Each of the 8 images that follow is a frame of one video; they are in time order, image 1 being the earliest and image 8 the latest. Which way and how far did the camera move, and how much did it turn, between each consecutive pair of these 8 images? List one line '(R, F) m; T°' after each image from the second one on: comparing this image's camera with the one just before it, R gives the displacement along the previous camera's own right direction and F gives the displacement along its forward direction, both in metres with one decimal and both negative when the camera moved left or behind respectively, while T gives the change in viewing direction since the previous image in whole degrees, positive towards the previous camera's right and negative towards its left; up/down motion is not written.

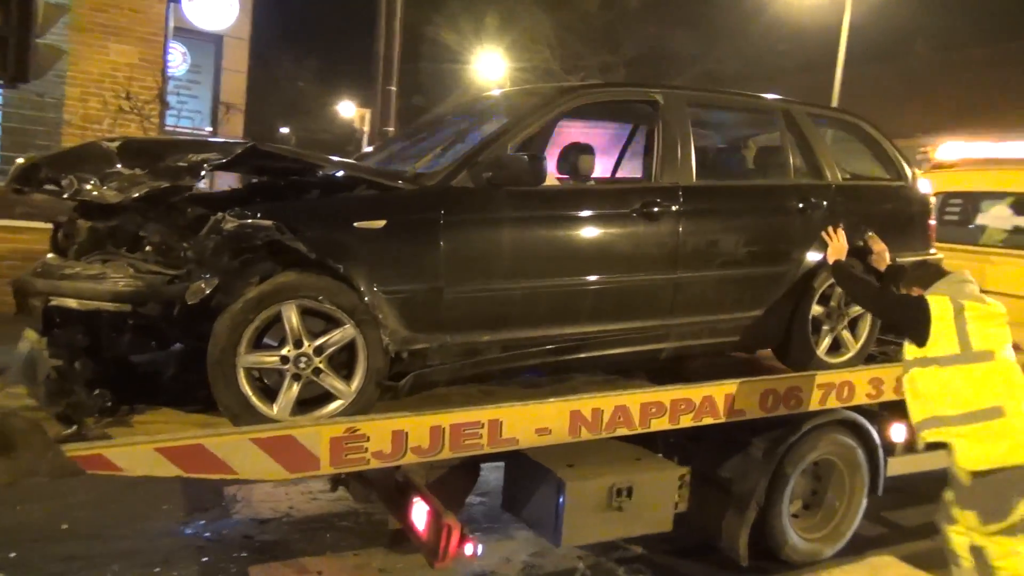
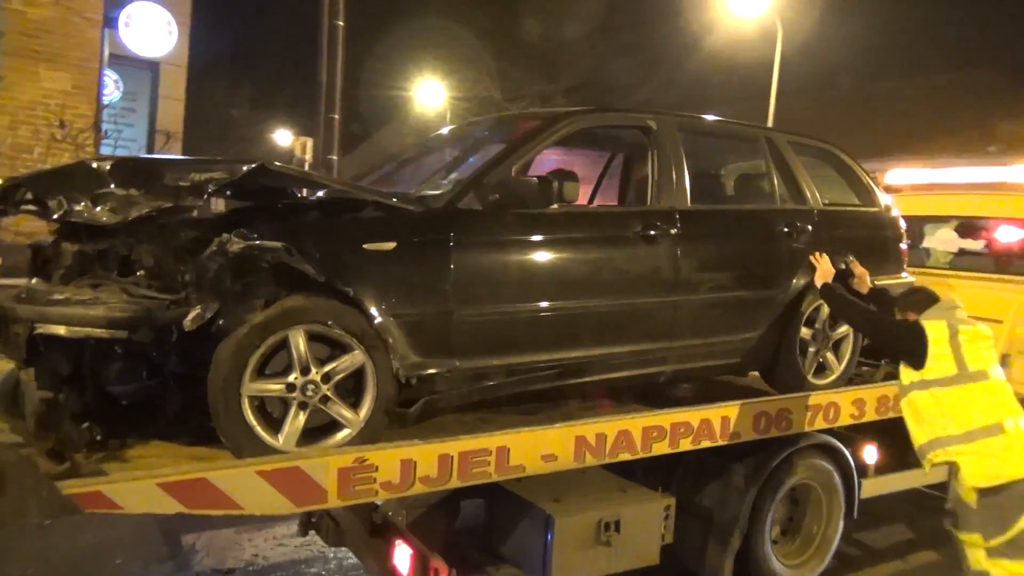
(-0.3, +0.1) m; +4°
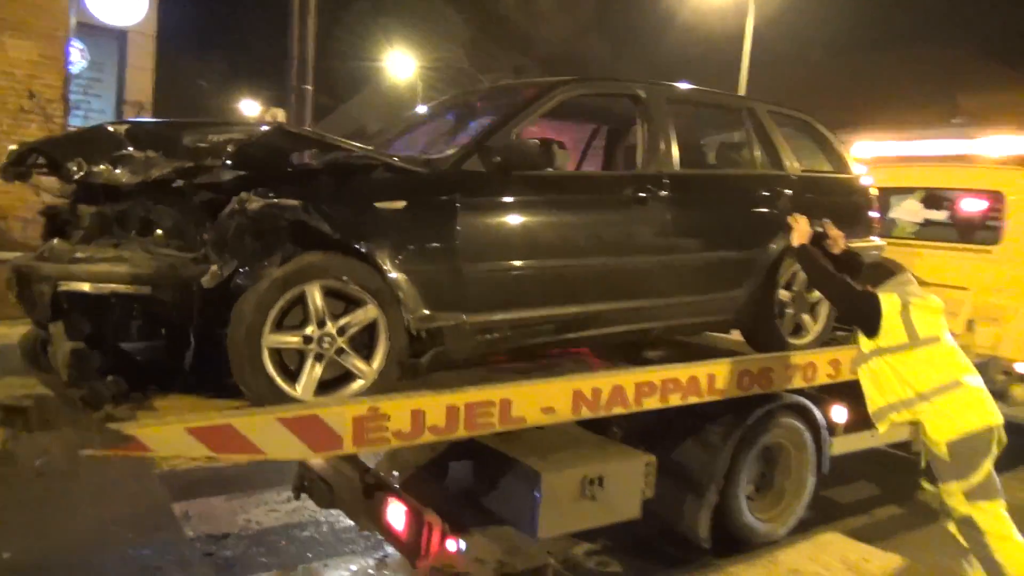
(-0.1, -0.2) m; +2°
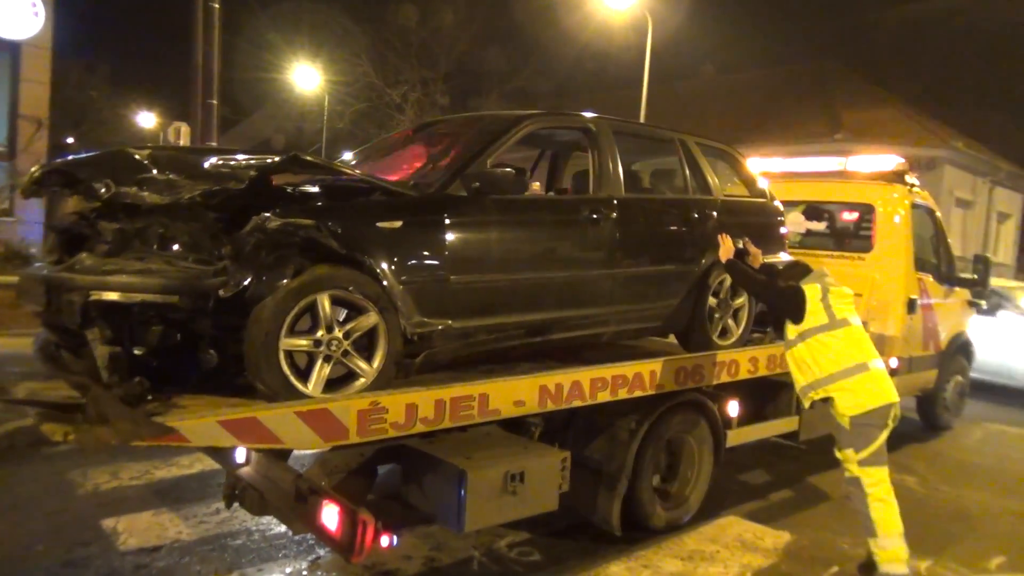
(-0.4, -0.5) m; +7°
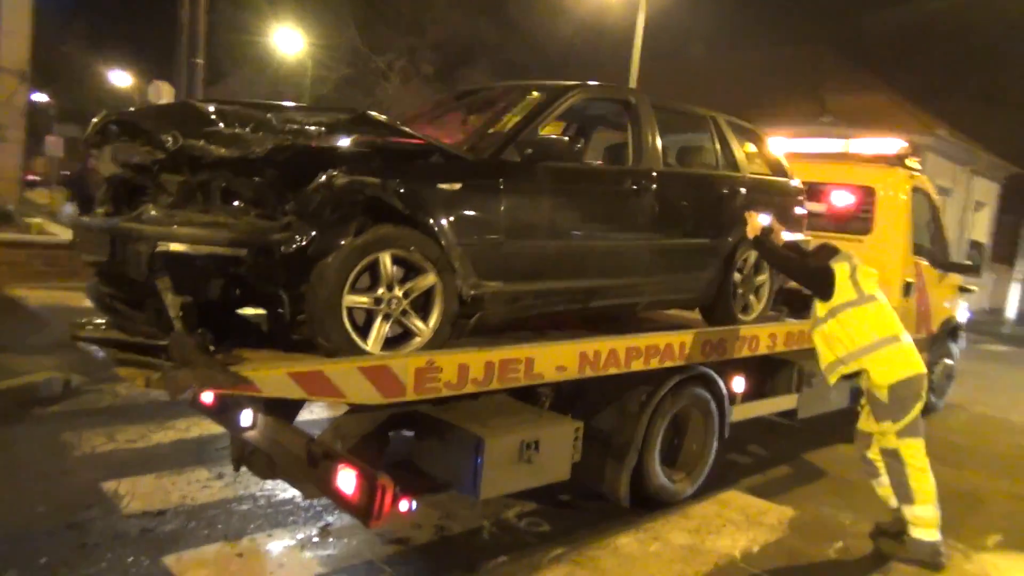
(-0.4, -0.1) m; +2°
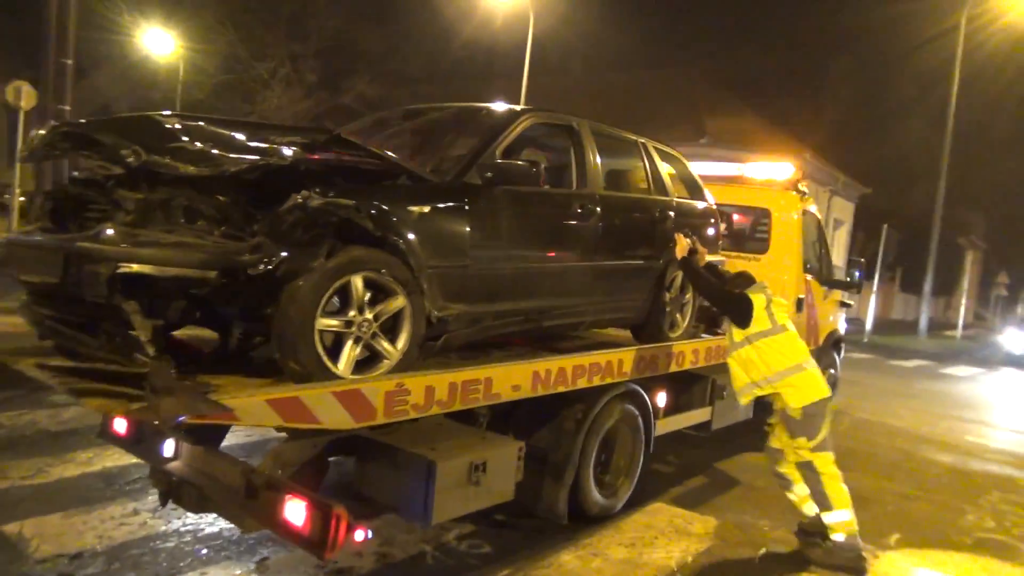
(-0.4, 0.0) m; +8°
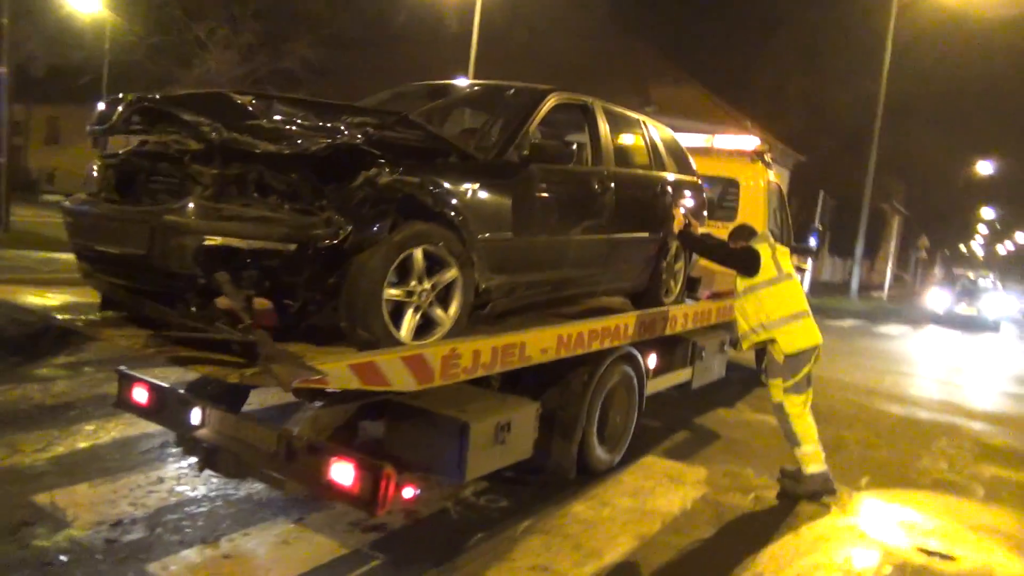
(-0.5, -0.3) m; +4°
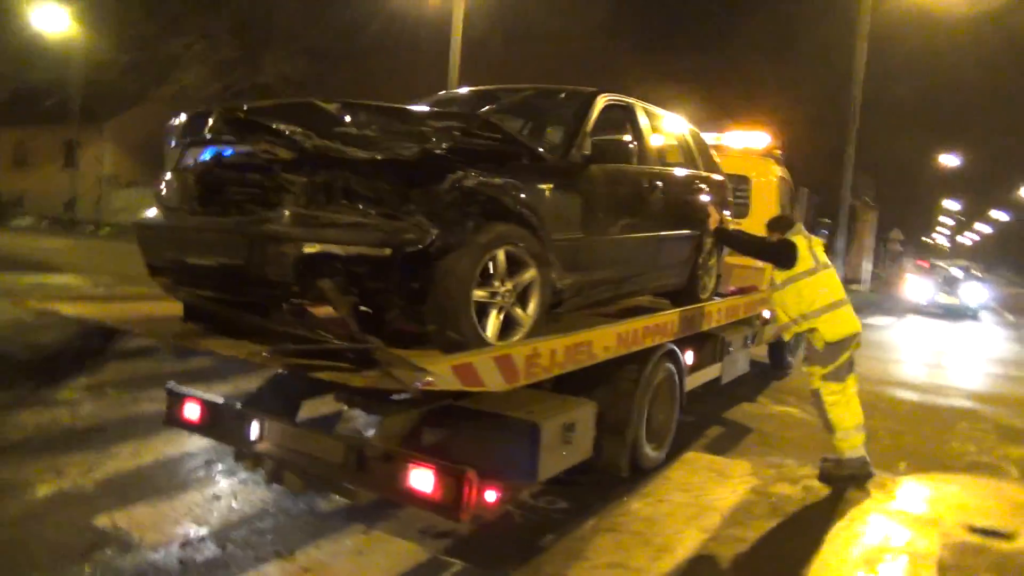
(-0.5, 0.0) m; +2°
